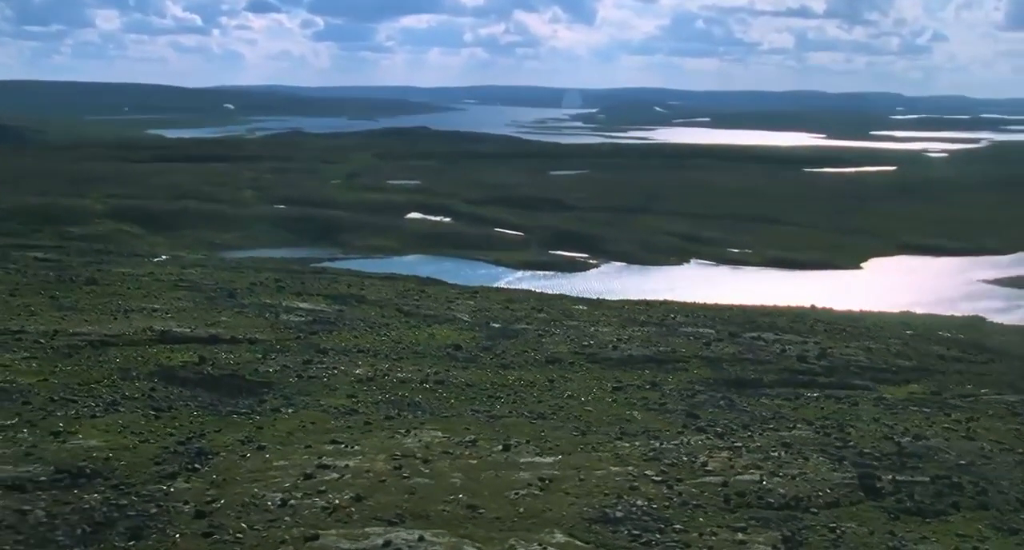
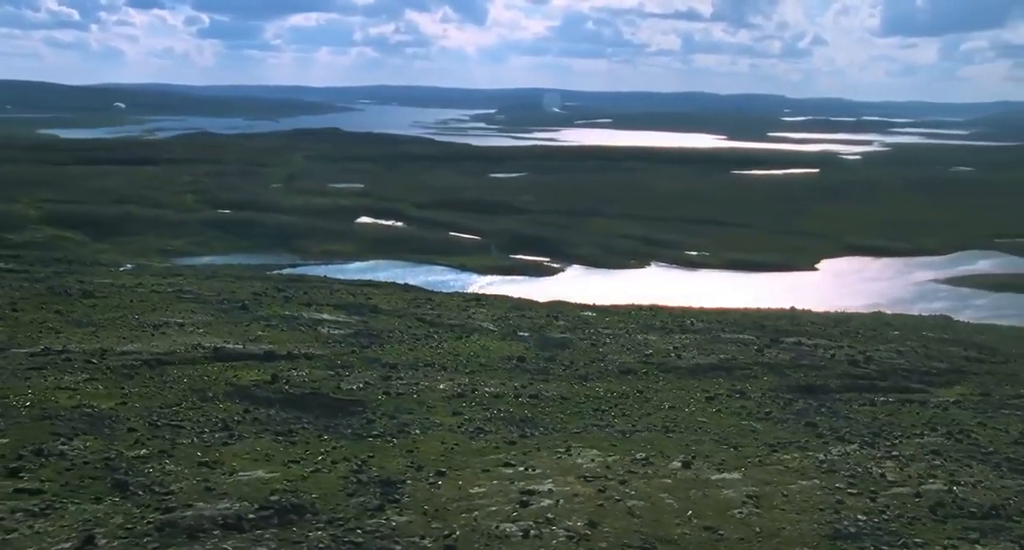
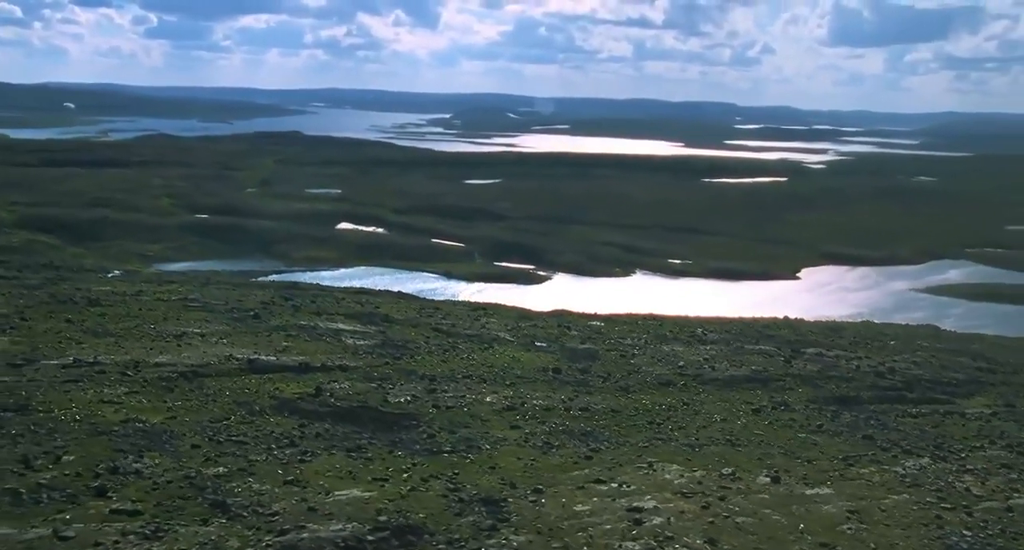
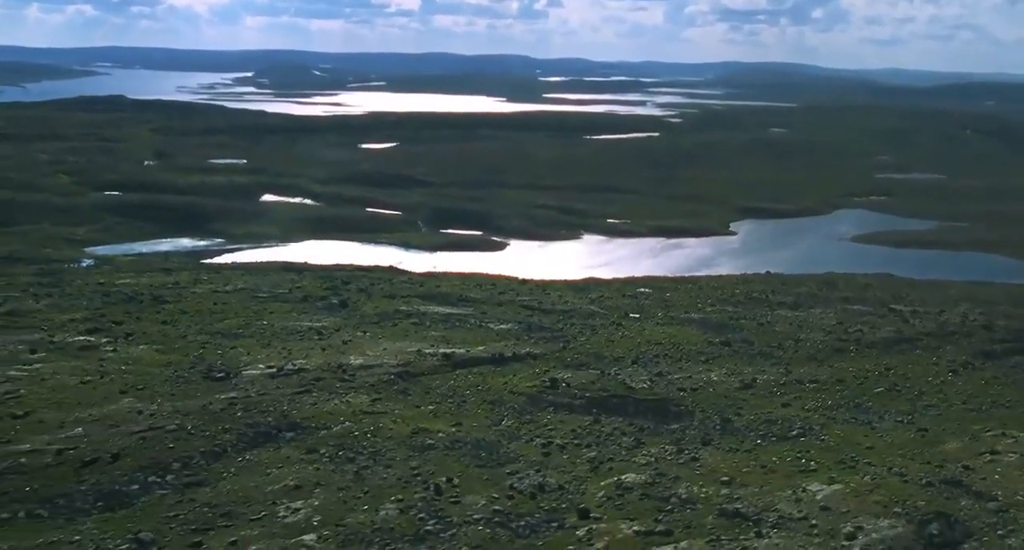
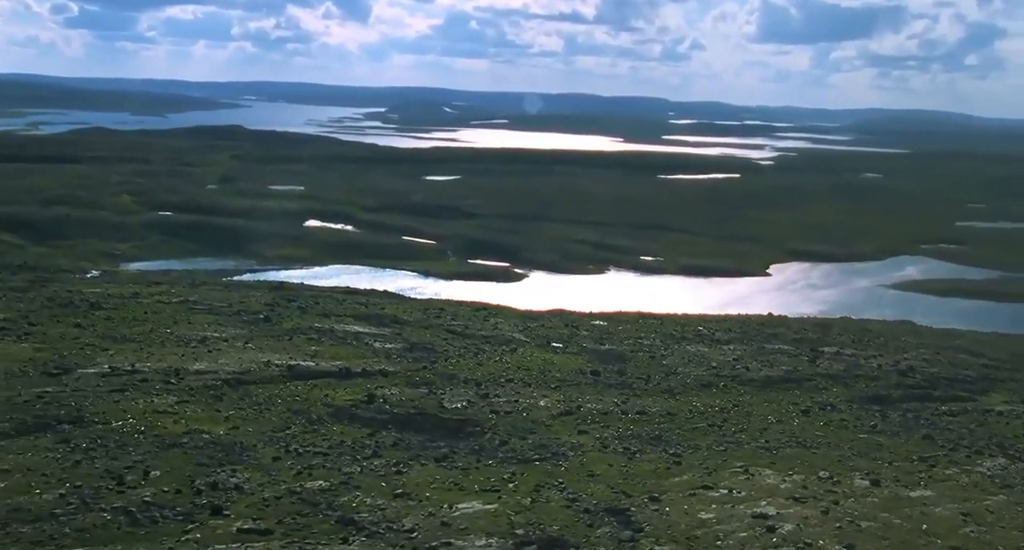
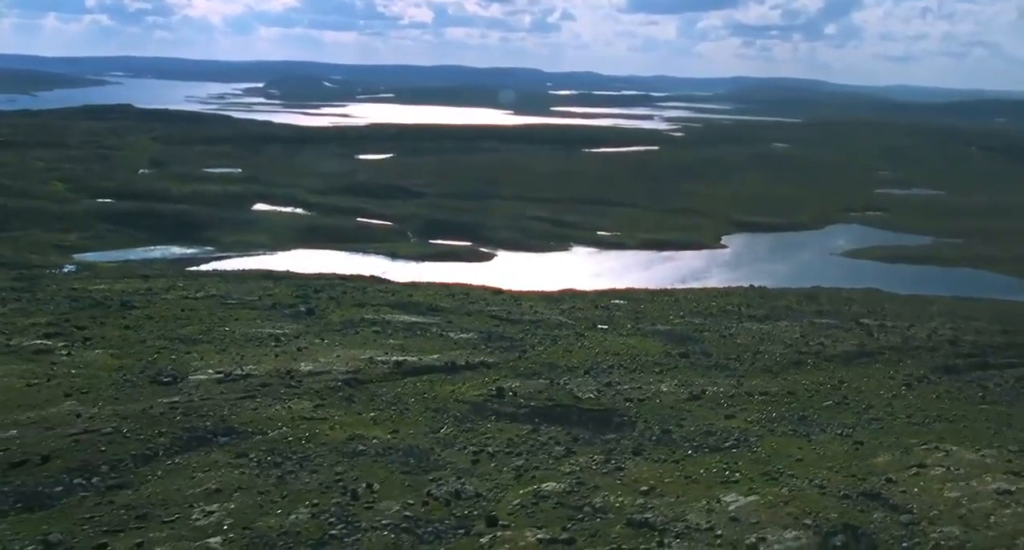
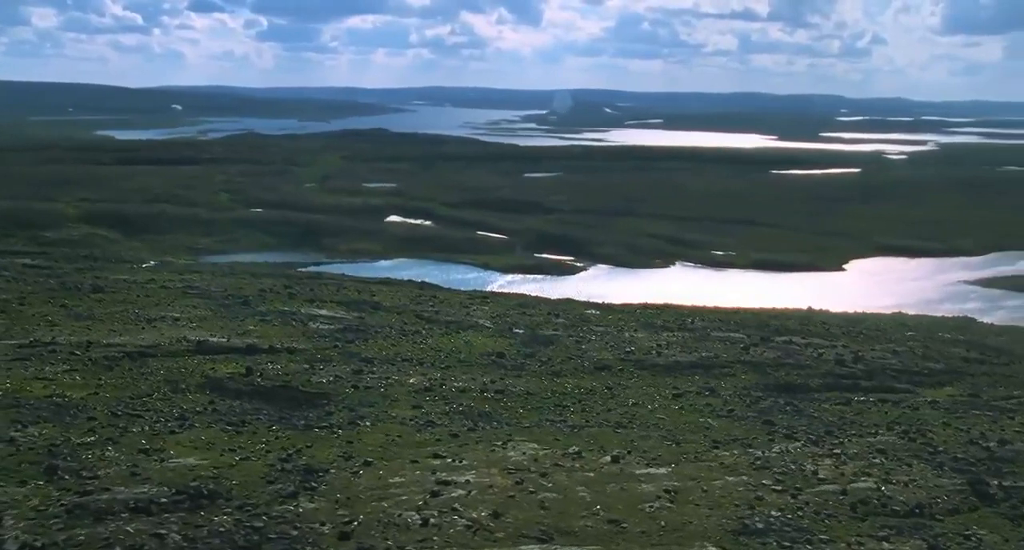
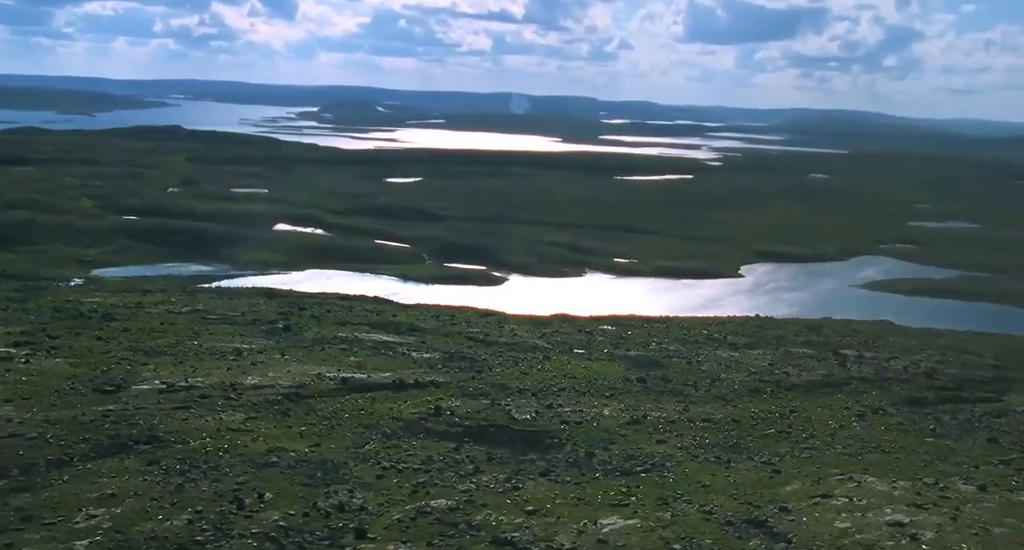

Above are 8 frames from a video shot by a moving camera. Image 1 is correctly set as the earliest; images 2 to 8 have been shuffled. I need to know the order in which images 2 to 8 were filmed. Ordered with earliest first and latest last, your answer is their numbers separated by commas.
7, 2, 3, 5, 8, 6, 4
